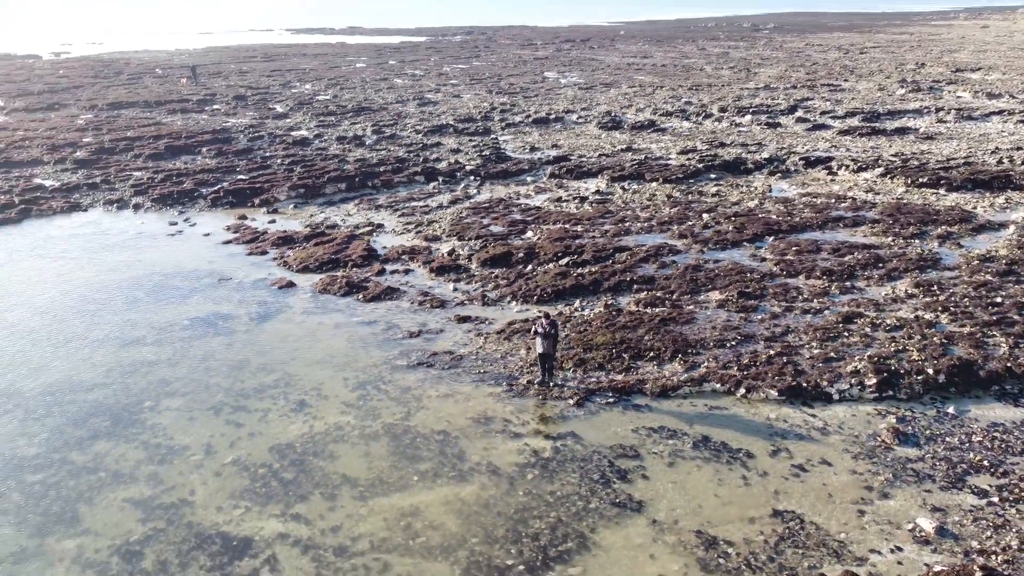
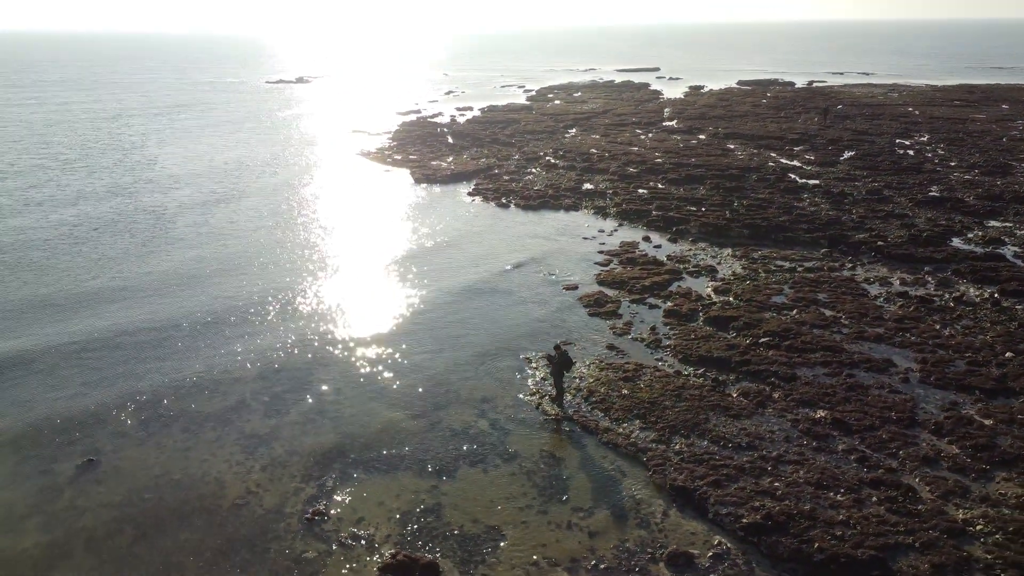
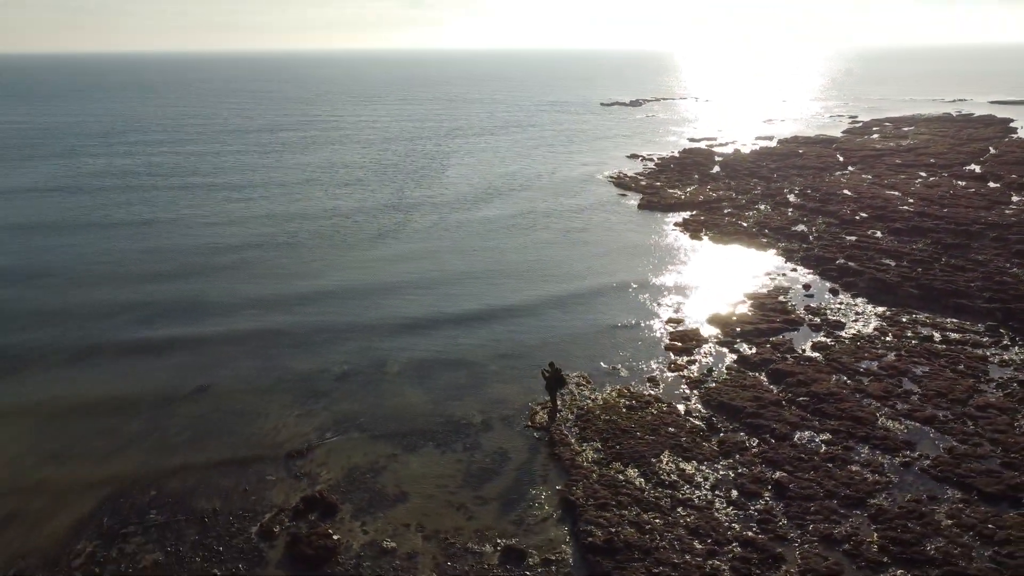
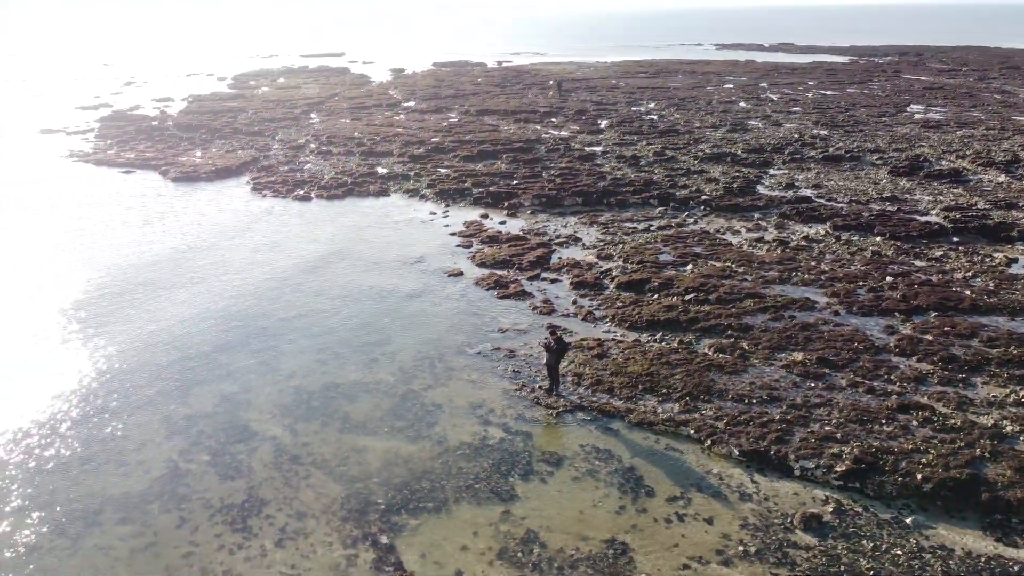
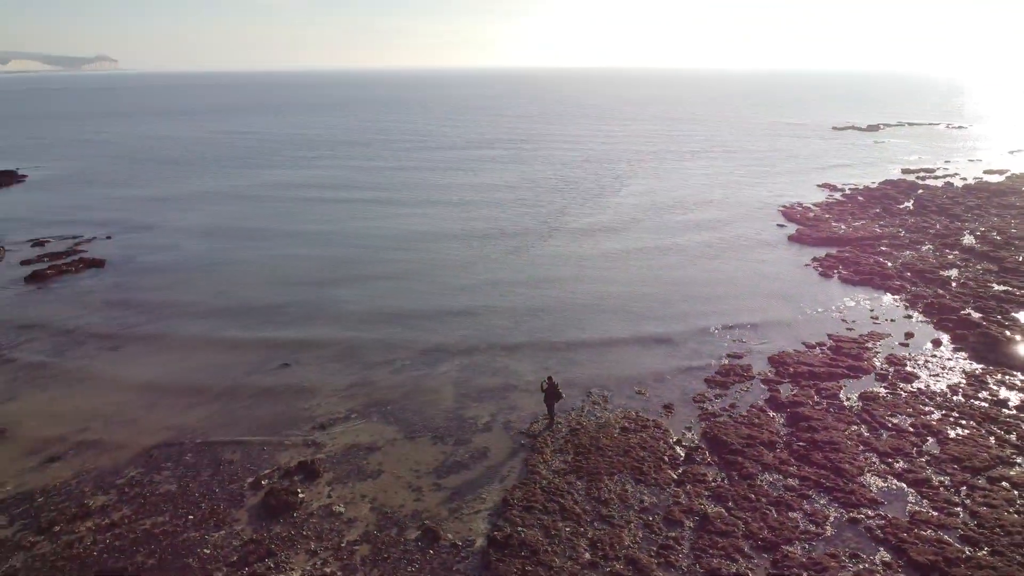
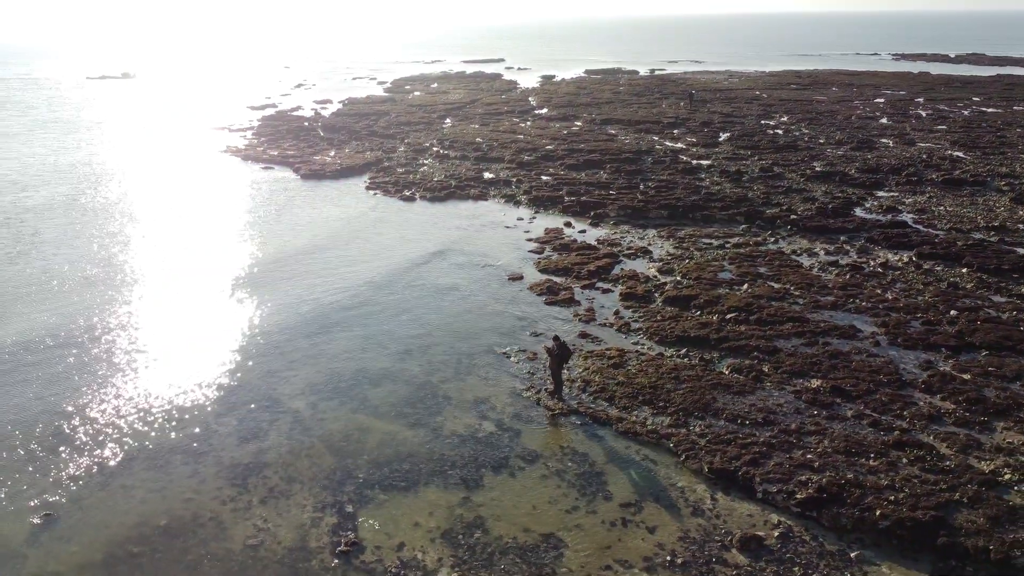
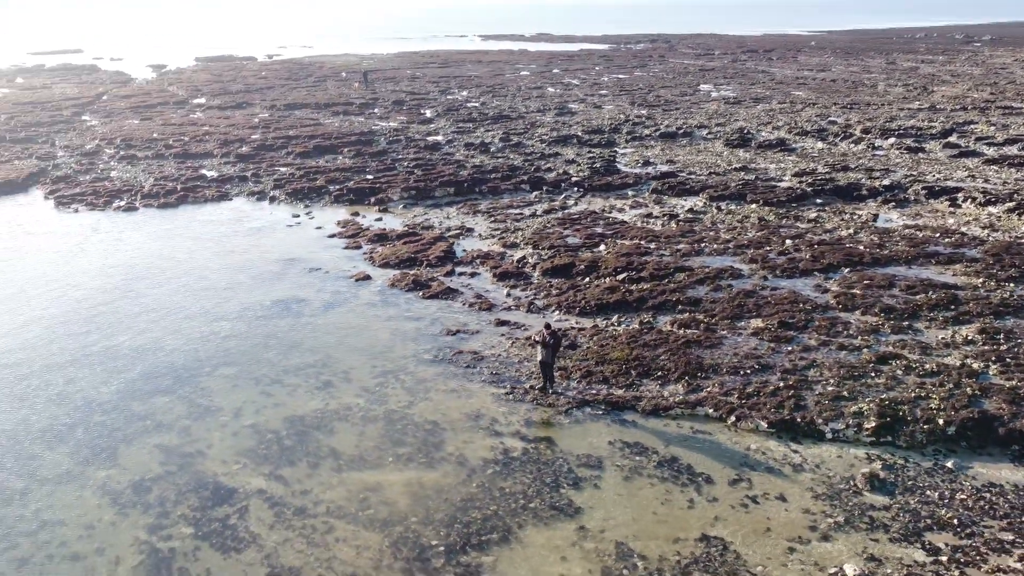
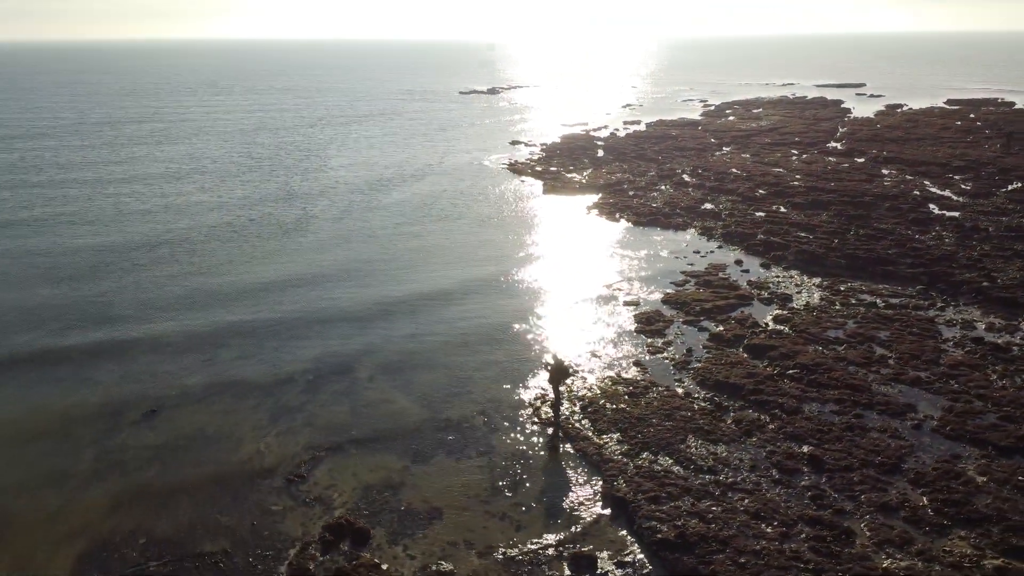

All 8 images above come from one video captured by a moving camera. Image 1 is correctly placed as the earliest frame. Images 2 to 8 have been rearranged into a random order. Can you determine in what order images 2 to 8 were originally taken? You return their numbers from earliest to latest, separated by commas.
7, 4, 6, 2, 8, 3, 5
